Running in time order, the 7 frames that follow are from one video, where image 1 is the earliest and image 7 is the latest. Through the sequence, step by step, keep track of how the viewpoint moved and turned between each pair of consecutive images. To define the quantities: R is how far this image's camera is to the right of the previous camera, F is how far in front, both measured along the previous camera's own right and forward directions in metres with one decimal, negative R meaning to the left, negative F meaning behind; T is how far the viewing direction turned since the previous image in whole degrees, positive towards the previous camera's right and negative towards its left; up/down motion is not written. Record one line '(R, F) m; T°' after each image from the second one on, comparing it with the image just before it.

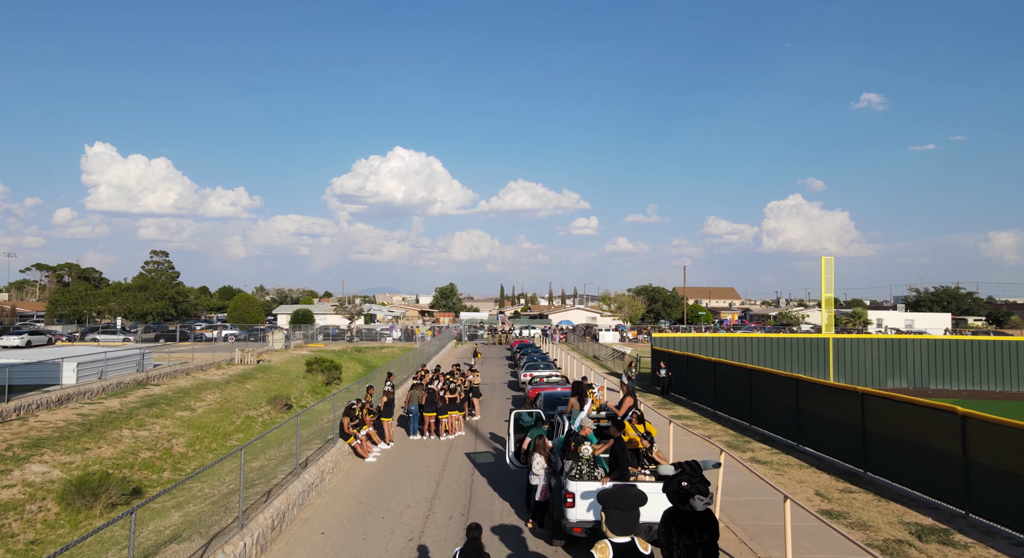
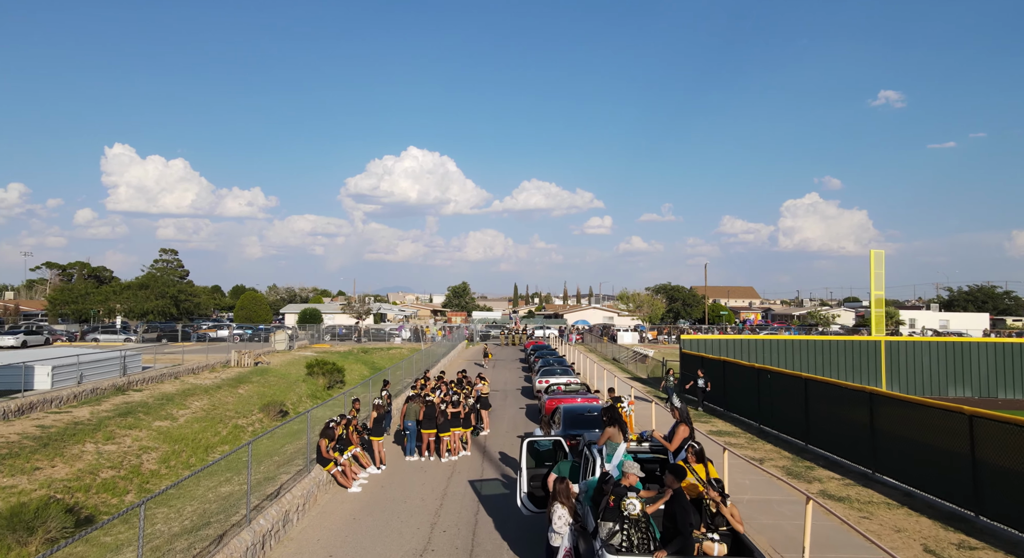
(0.0, +2.5) m; -1°
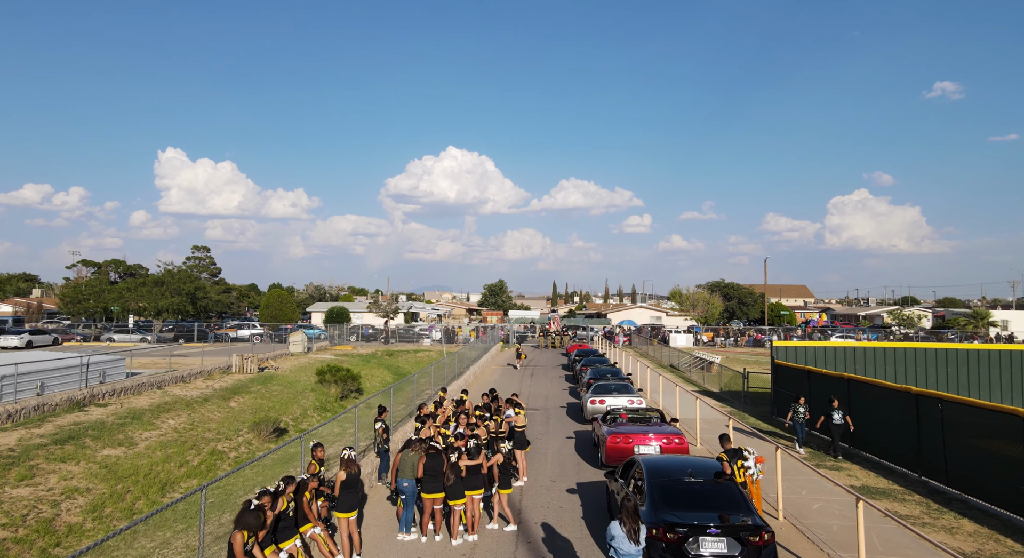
(-0.2, +5.1) m; -3°
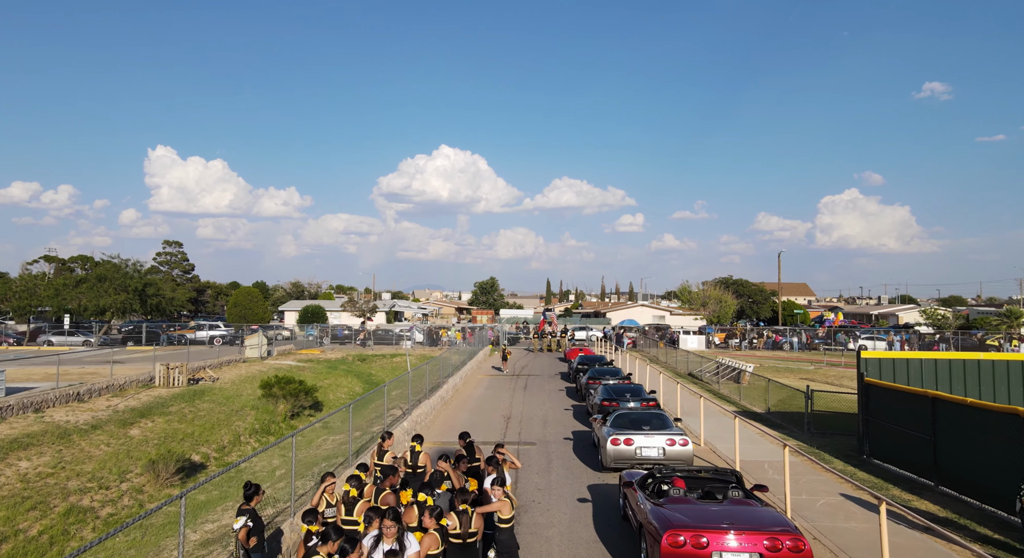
(+0.1, +5.6) m; +1°
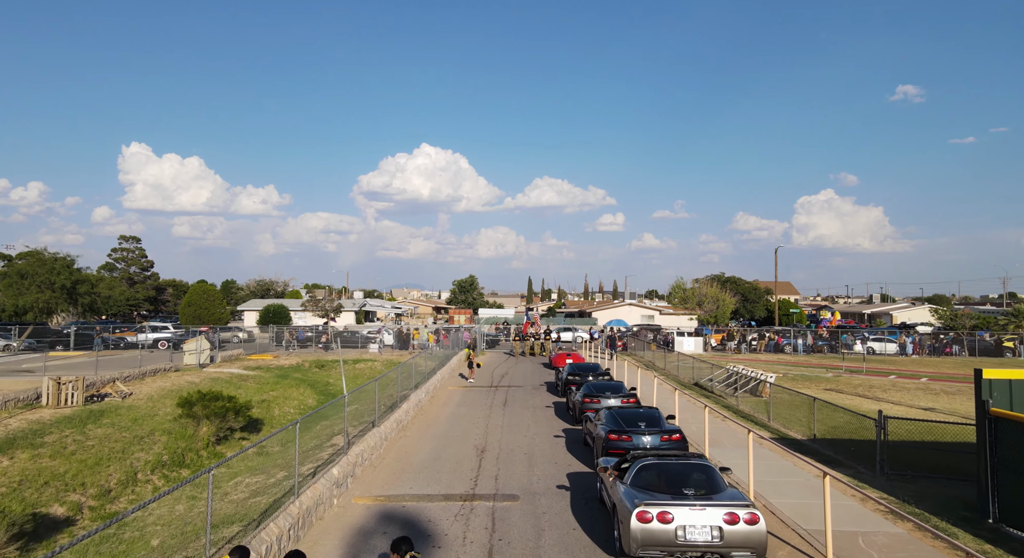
(+0.1, +4.5) m; +2°
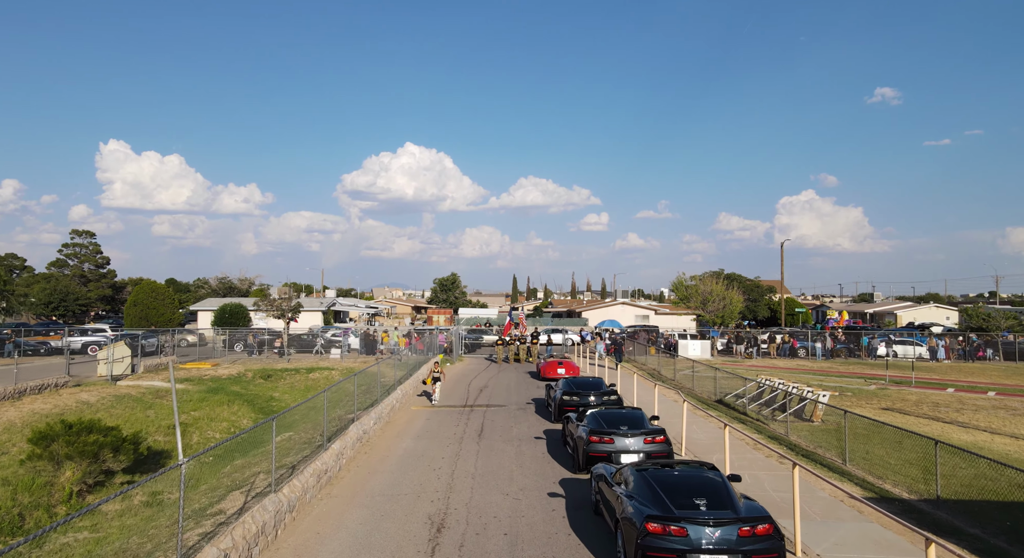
(+0.2, +5.2) m; +1°
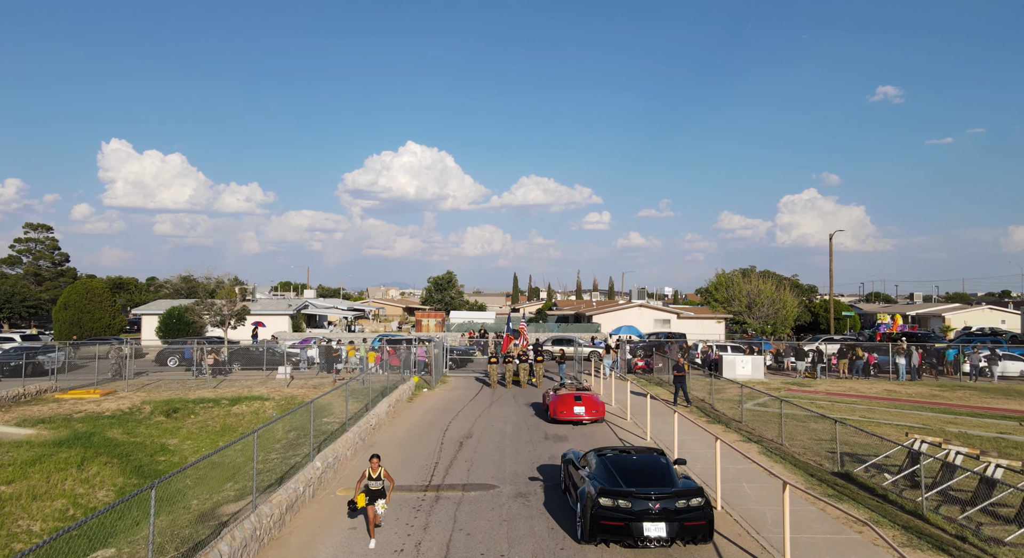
(+0.2, +8.2) m; 0°
